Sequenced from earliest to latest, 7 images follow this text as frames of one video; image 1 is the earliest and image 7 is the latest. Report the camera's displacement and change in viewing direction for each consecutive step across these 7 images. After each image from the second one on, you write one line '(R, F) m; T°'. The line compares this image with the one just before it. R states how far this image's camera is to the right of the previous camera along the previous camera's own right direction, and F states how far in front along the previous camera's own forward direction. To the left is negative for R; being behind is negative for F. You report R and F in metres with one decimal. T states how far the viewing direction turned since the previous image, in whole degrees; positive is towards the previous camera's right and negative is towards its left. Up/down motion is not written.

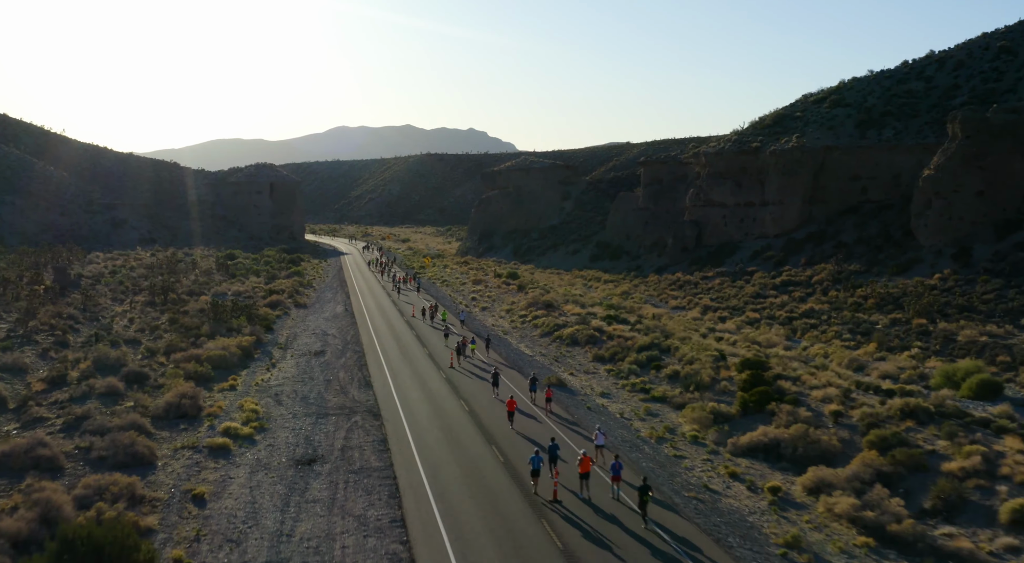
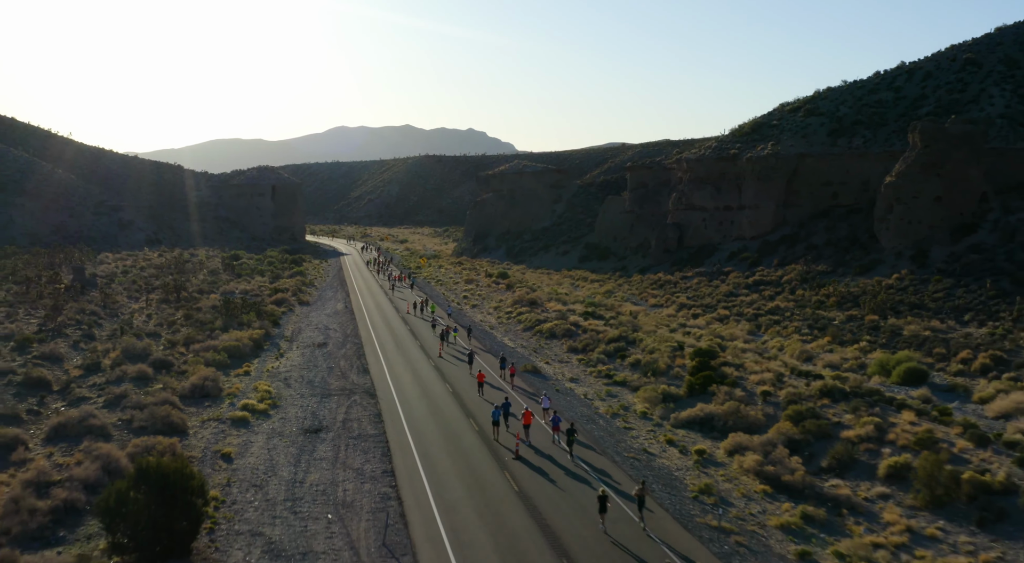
(+0.6, -2.8) m; 0°
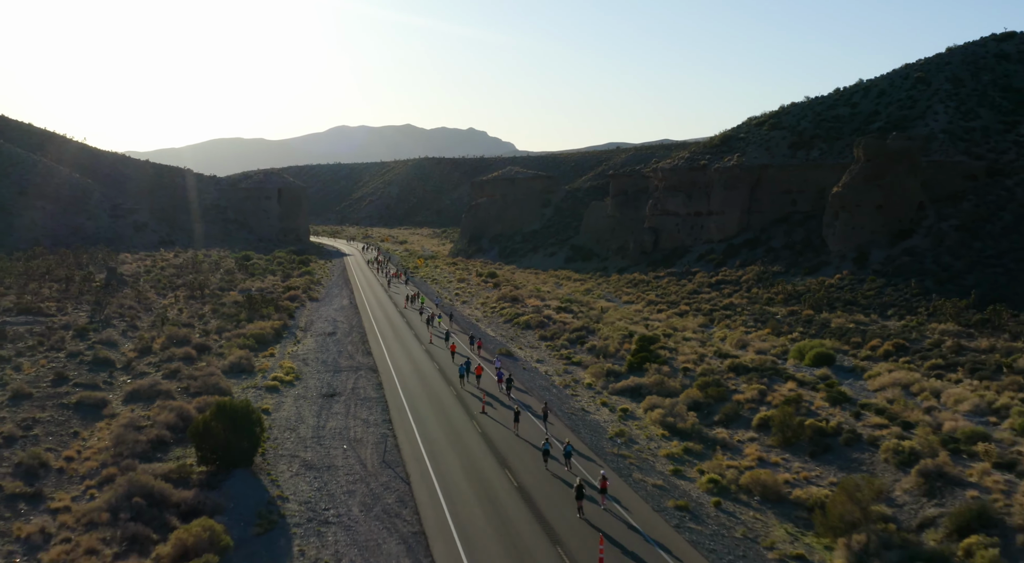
(+1.0, -5.1) m; 0°
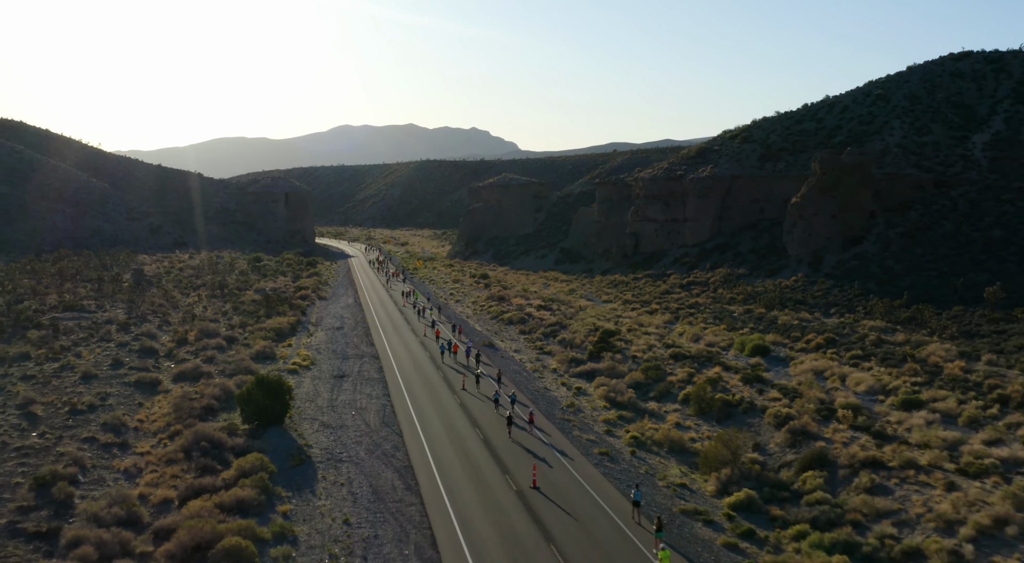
(+1.0, -5.0) m; 0°
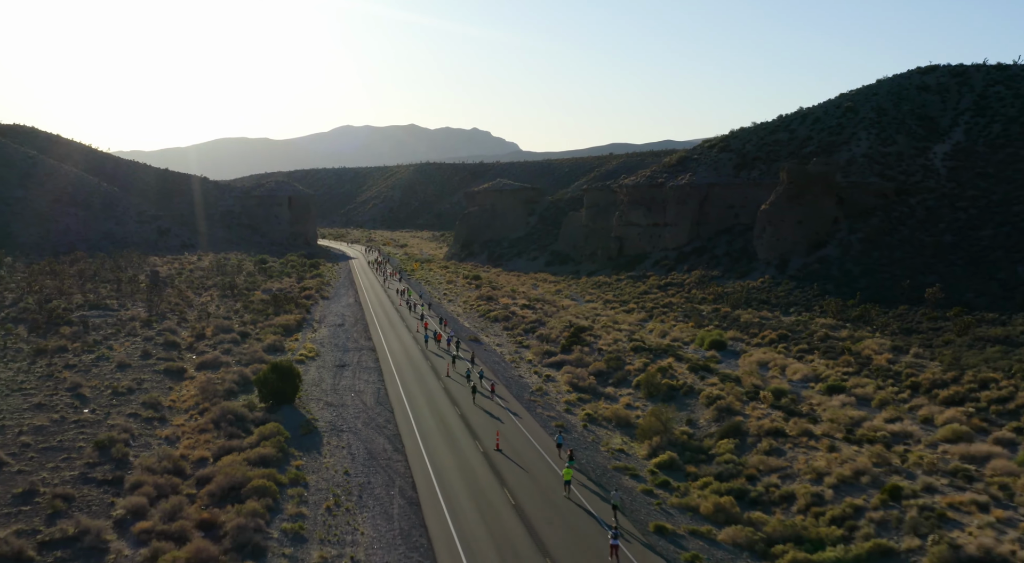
(+1.0, -4.0) m; 0°
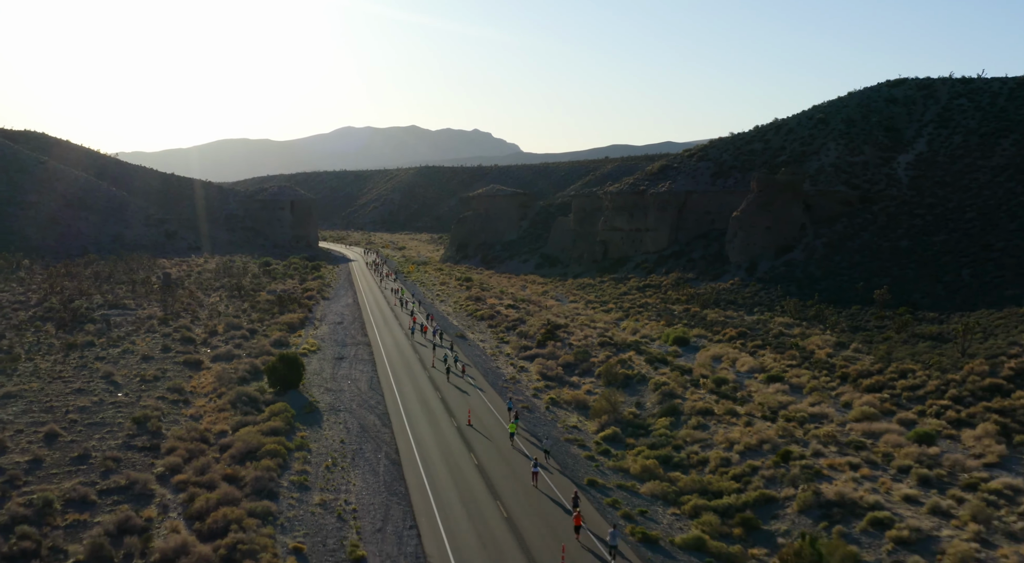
(+1.1, -4.0) m; 0°
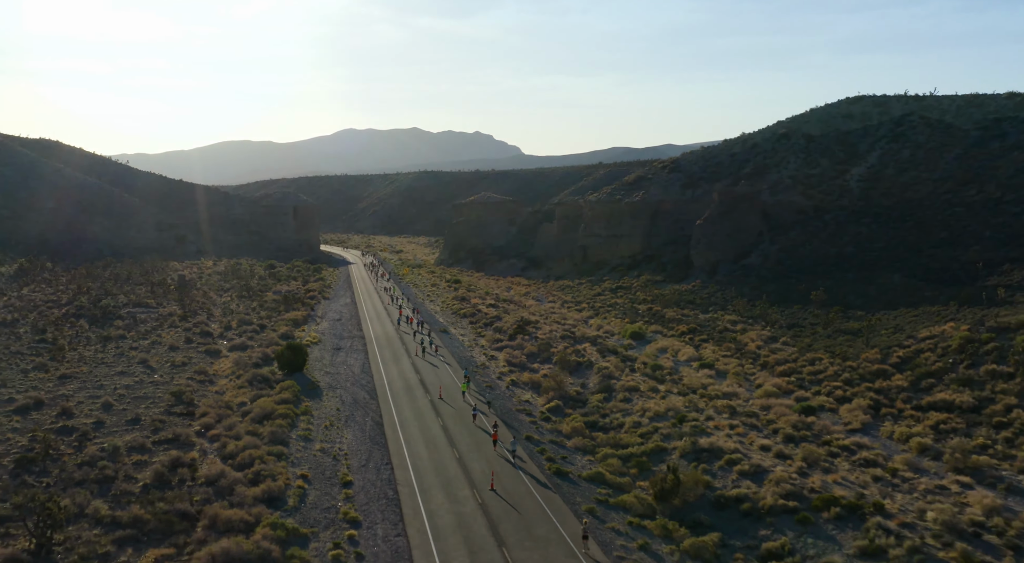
(+1.7, -6.0) m; 0°
